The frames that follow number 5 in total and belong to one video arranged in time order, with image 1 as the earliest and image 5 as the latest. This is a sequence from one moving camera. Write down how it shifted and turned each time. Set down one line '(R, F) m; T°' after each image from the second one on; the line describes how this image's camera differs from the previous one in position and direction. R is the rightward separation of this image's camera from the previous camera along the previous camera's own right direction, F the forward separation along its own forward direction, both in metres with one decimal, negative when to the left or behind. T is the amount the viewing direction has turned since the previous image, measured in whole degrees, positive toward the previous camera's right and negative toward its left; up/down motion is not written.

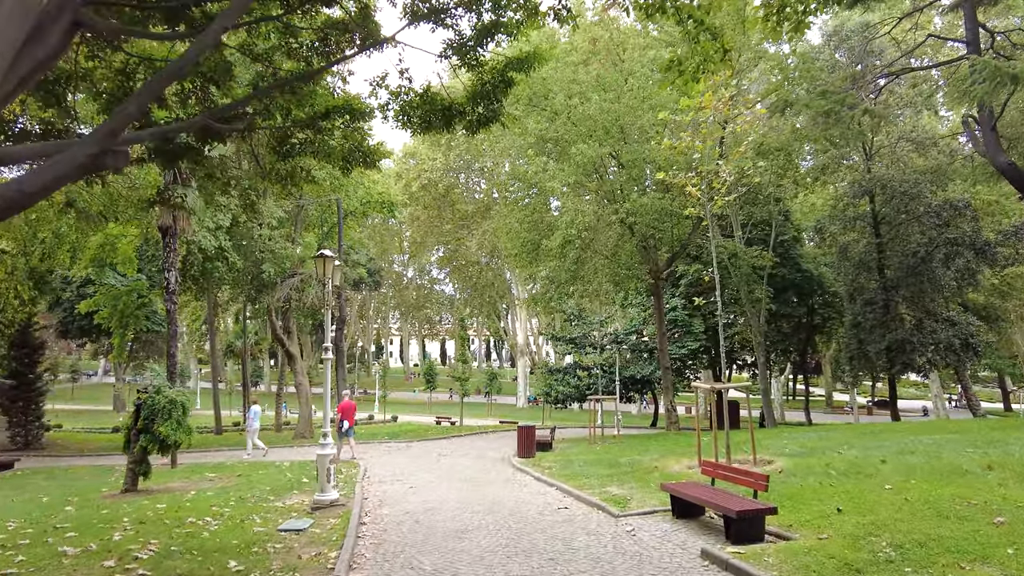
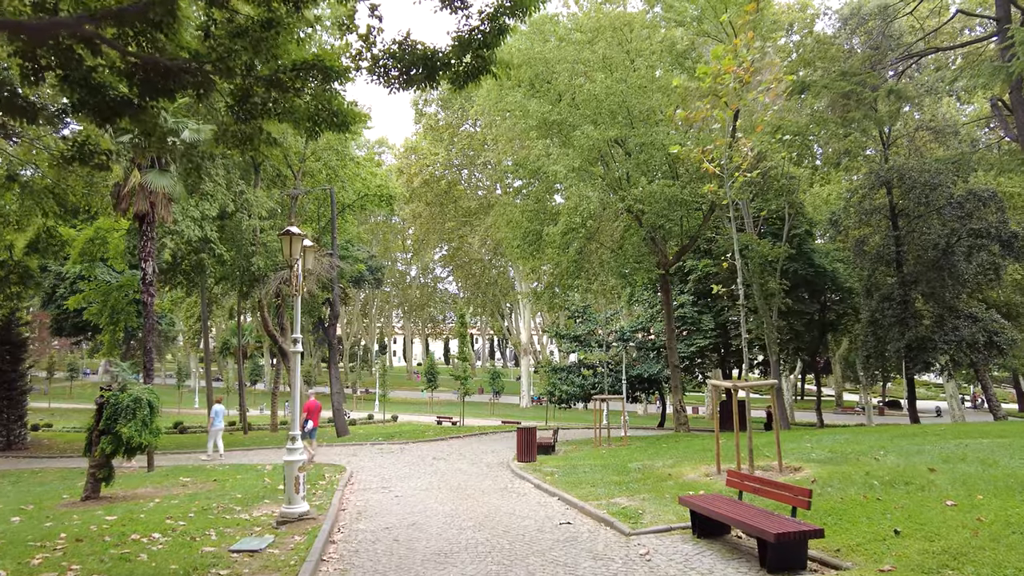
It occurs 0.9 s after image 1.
(+0.1, +1.1) m; 0°
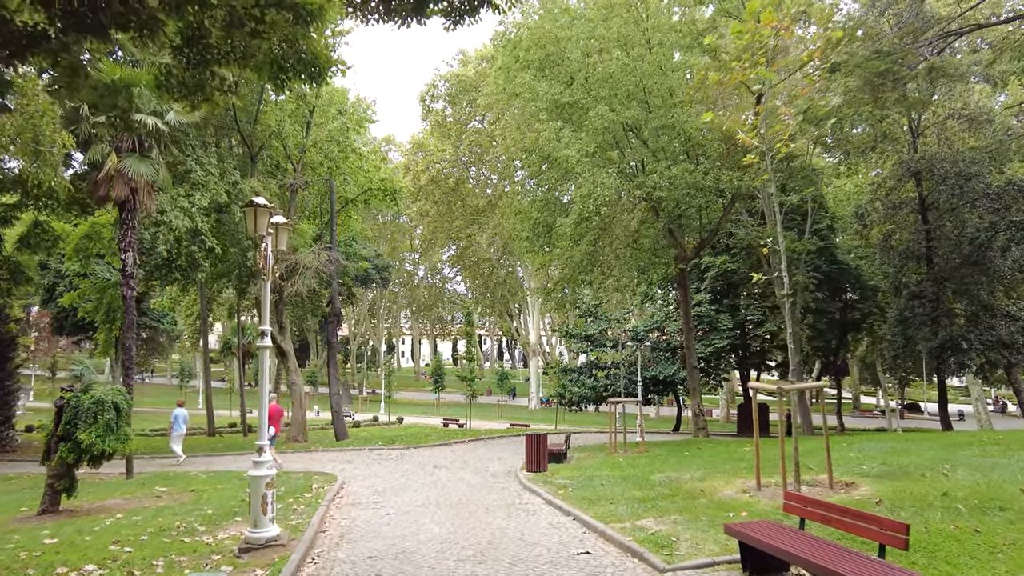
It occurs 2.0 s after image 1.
(0.0, +1.2) m; -1°
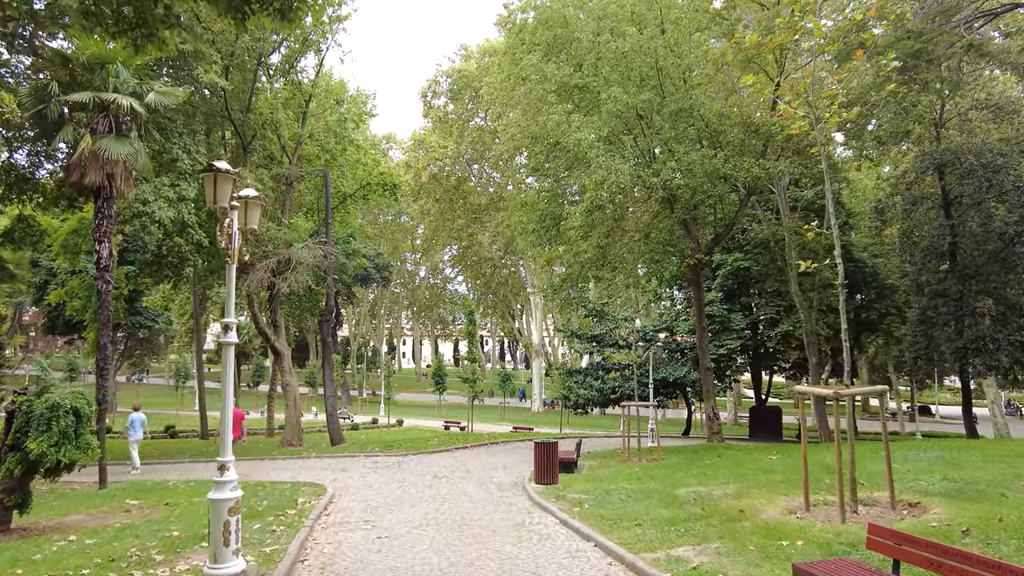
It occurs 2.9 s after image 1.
(-0.1, +1.1) m; 0°
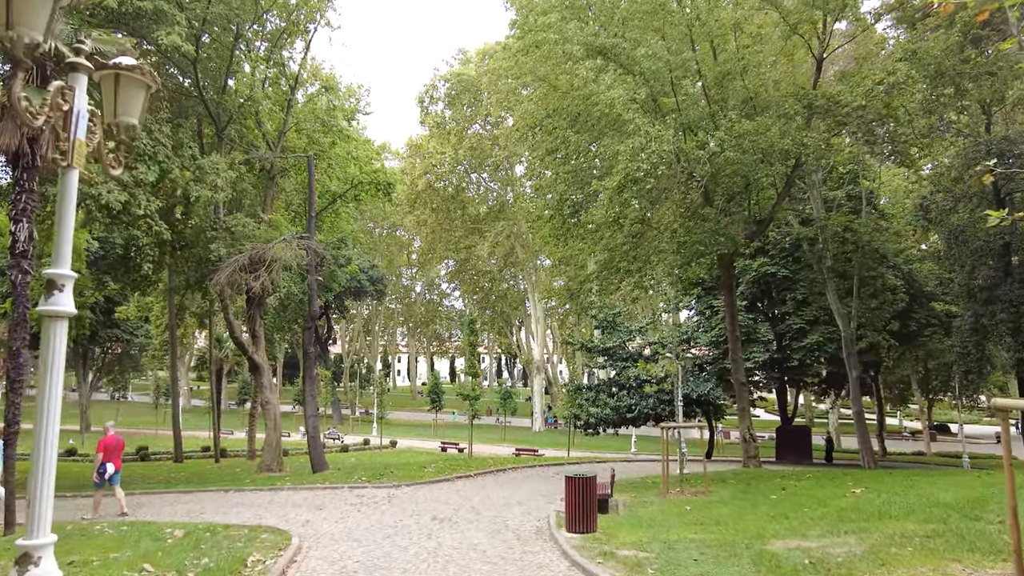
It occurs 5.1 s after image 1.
(-0.4, +2.6) m; 0°
